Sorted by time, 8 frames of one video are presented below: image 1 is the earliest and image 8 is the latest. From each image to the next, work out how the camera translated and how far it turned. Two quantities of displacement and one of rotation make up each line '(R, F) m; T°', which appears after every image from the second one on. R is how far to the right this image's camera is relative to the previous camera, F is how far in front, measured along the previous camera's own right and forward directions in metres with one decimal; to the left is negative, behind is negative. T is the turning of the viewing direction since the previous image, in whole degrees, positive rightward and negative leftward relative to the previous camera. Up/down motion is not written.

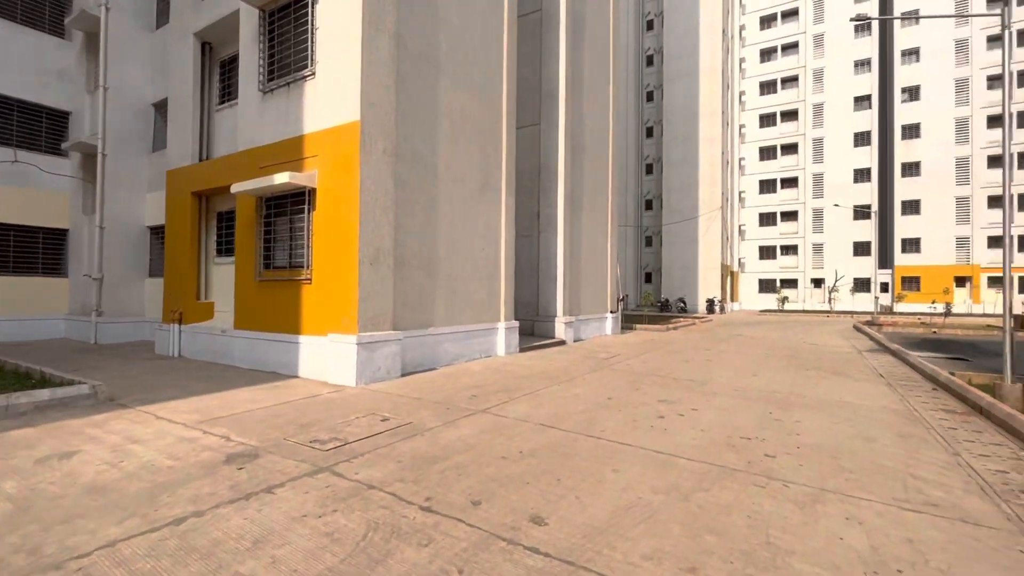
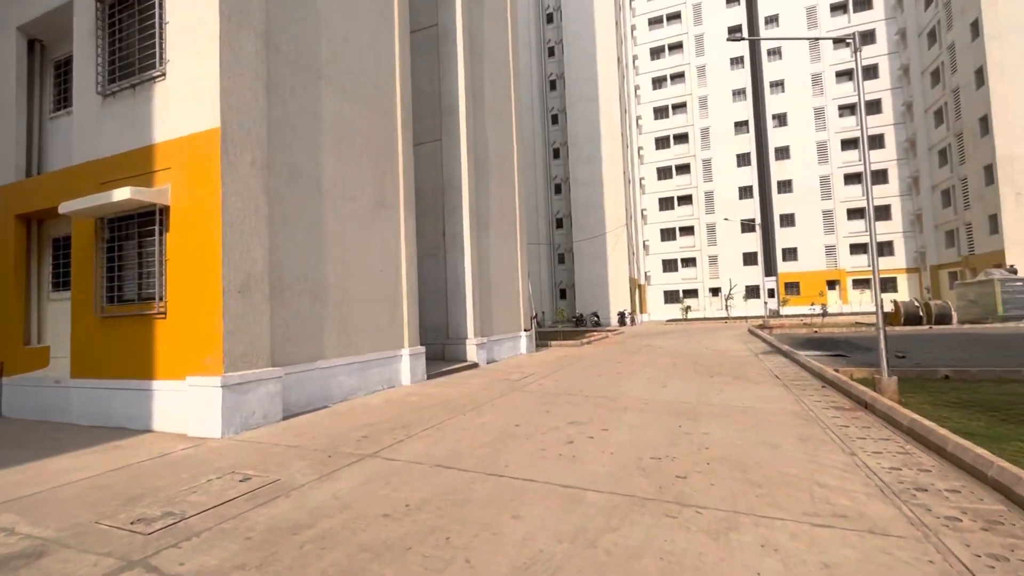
(+0.4, +0.6) m; +10°
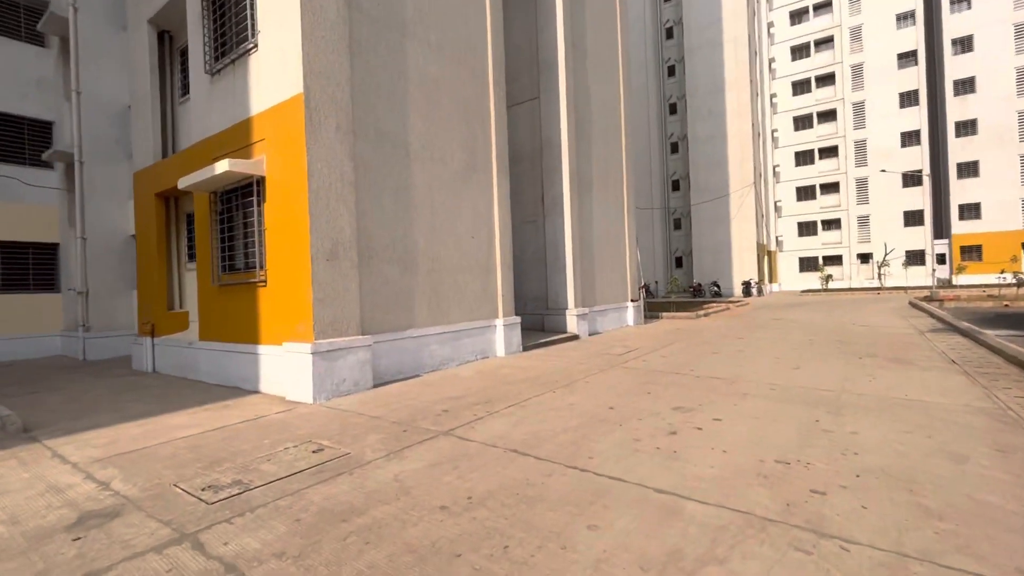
(+0.3, +0.8) m; -13°
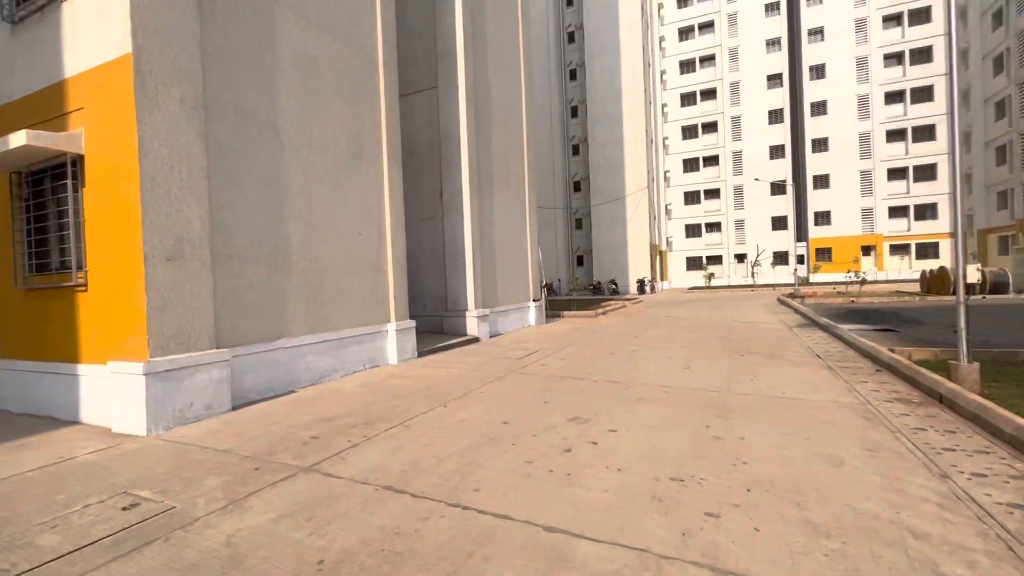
(+0.3, +0.6) m; +11°
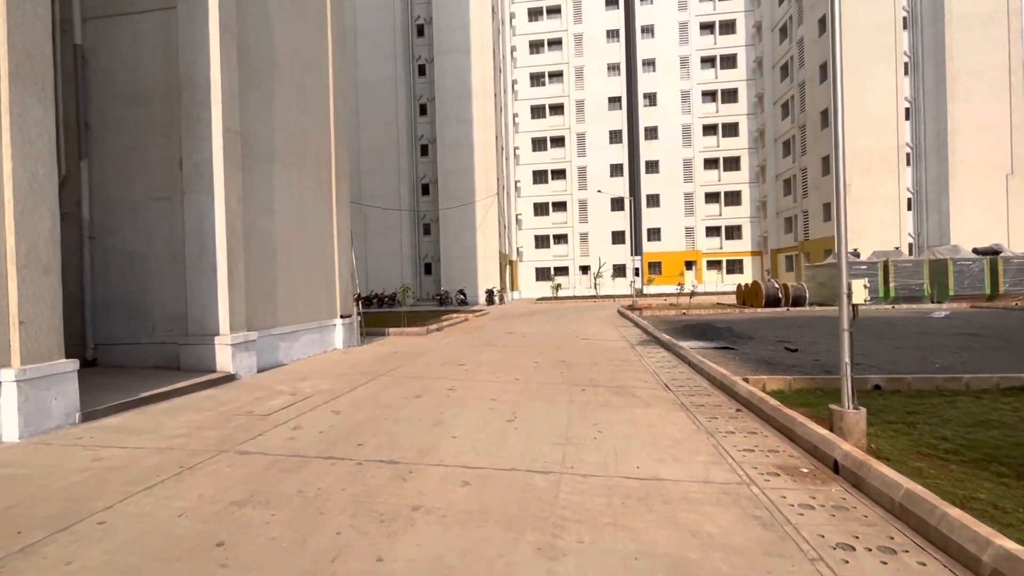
(+1.4, +2.9) m; +17°
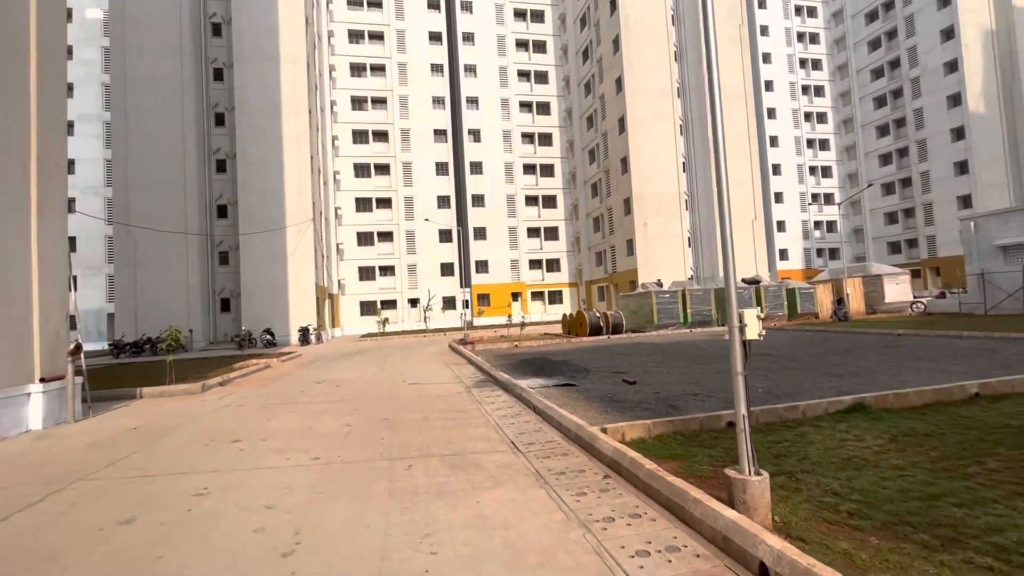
(+0.4, +2.0) m; +20°
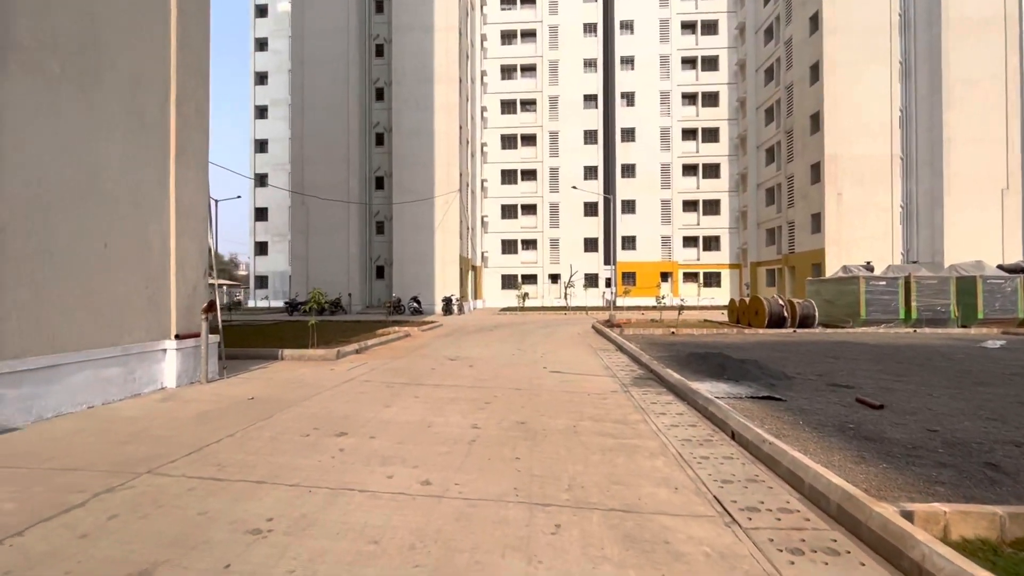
(-0.7, +2.4) m; -16°
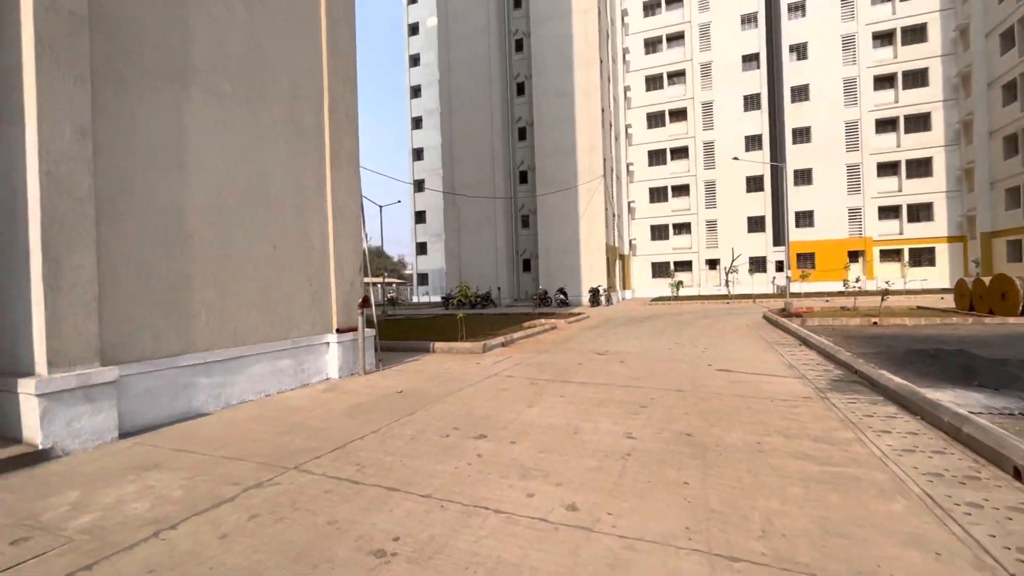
(-0.1, +0.9) m; -17°
